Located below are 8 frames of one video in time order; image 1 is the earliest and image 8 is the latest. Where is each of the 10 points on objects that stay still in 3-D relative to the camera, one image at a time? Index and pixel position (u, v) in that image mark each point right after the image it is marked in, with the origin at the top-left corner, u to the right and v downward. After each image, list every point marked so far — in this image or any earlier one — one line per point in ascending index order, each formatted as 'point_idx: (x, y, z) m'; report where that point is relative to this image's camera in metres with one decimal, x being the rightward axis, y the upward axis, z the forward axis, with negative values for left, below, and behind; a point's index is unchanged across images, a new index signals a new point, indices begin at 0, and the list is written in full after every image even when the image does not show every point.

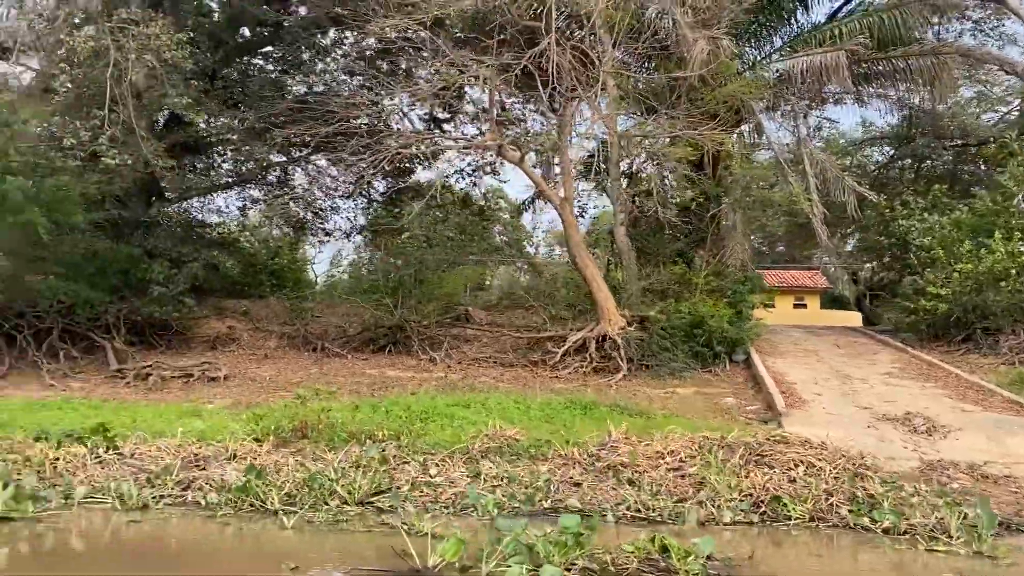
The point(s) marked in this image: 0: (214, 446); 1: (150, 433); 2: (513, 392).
0: (-2.2, -1.2, +6.4) m
1: (-2.7, -1.1, +6.6) m
2: (0.0, -1.1, +9.4) m
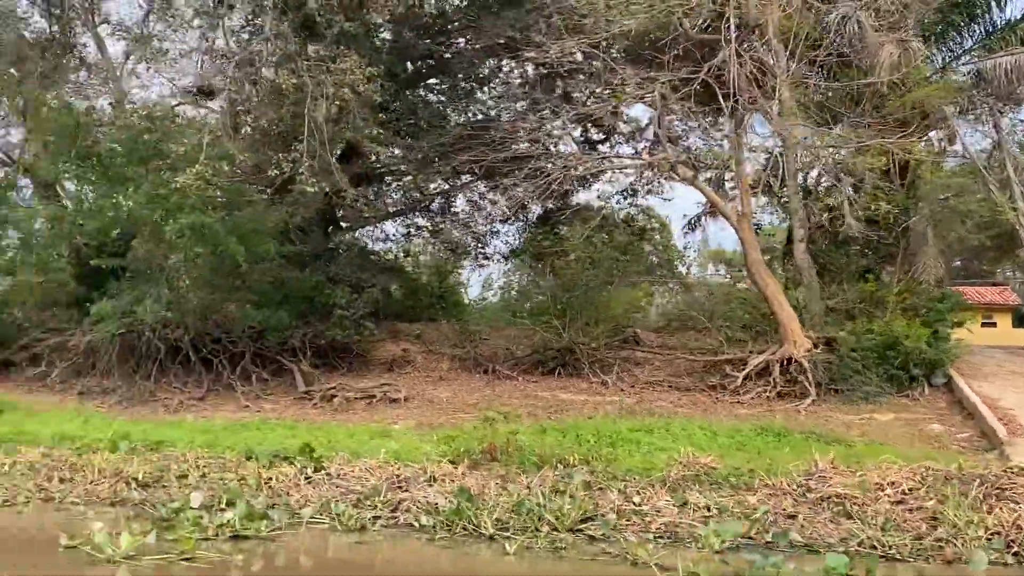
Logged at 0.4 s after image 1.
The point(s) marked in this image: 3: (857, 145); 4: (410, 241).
0: (-0.7, -1.3, +6.5) m
1: (-1.3, -1.3, +6.8) m
2: (+1.9, -1.3, +9.1) m
3: (+4.0, +1.7, +10.2) m
4: (-1.8, +0.8, +14.2) m
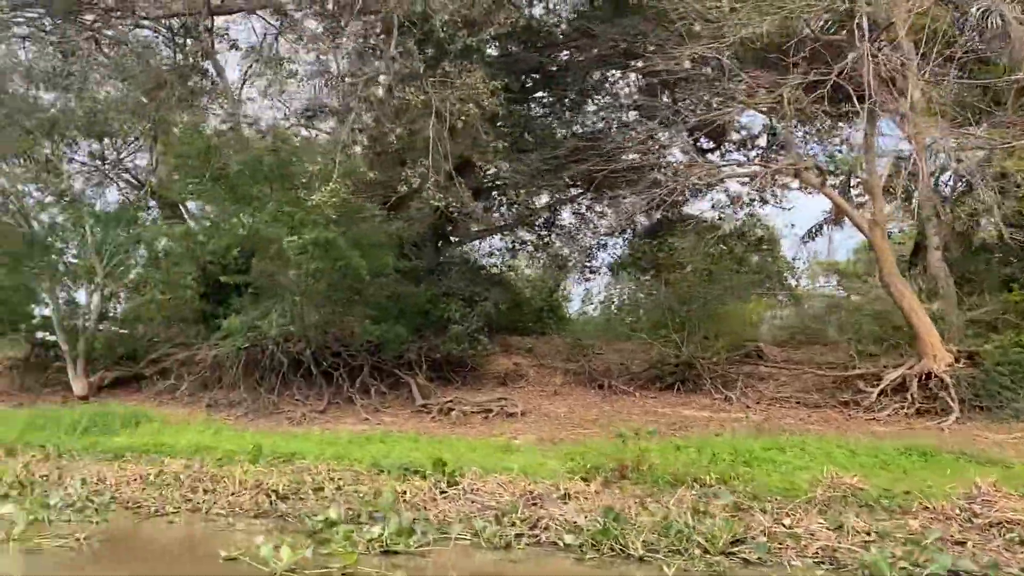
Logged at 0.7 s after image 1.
0: (+0.2, -1.4, +6.4) m
1: (-0.2, -1.4, +6.7) m
2: (+3.2, -1.4, +8.7) m
3: (+5.3, +1.6, +9.5) m
4: (0.0, +0.5, +14.2) m
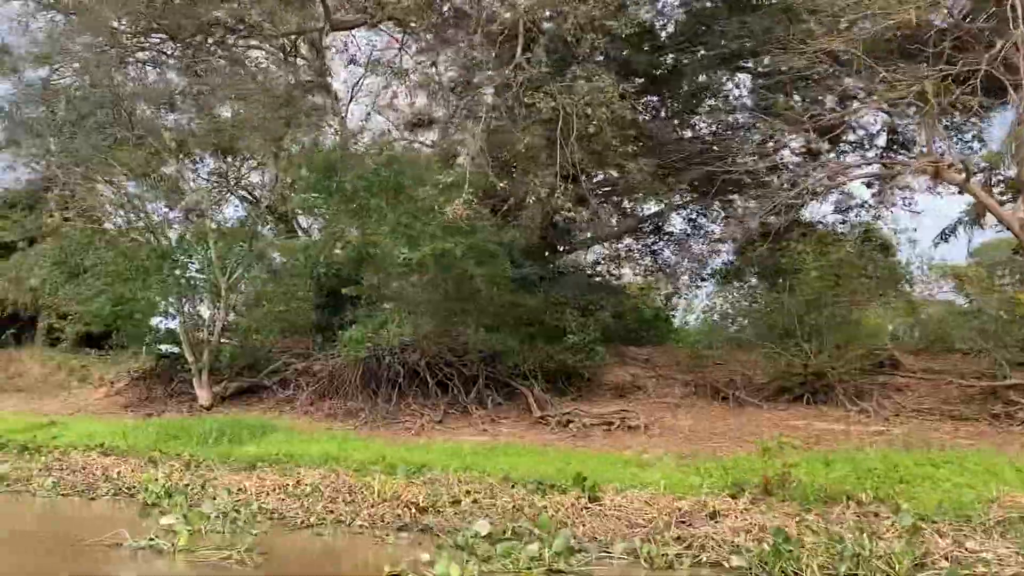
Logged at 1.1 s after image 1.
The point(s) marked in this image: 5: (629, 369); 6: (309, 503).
0: (+1.2, -1.5, +6.1) m
1: (+0.8, -1.5, +6.5) m
2: (+4.4, -1.5, +8.1) m
3: (+6.6, +1.5, +8.8) m
4: (+1.8, +0.4, +13.9) m
5: (+1.8, -1.2, +13.0) m
6: (-1.4, -1.5, +6.0) m
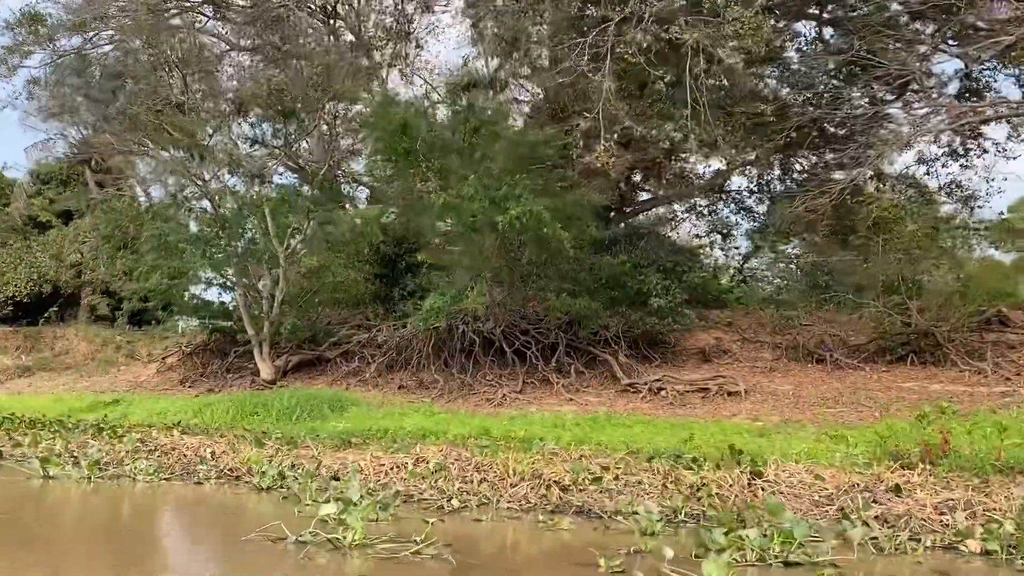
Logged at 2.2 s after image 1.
0: (+2.2, -1.2, +5.6) m
1: (+1.8, -1.1, +6.0) m
2: (+5.4, -1.0, +7.5) m
3: (+7.5, +2.1, +8.0) m
4: (+2.9, +1.0, +13.3) m
5: (+2.9, -0.6, +12.4) m
6: (-0.5, -1.2, +5.5) m
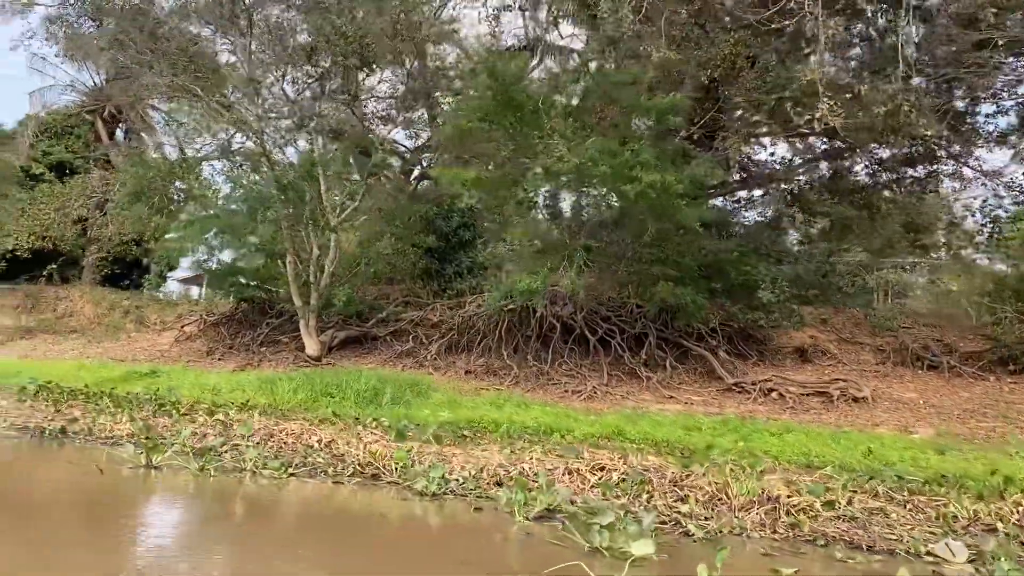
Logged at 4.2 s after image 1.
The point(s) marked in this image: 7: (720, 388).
0: (+3.4, -1.2, +4.7) m
1: (+2.9, -1.1, +5.1) m
2: (+6.5, -1.2, +6.7) m
3: (+8.8, +1.8, +7.3) m
4: (+3.9, +1.1, +12.4) m
5: (+3.9, -0.6, +11.5) m
6: (+0.7, -1.1, +4.6) m
7: (+2.3, -1.1, +9.7) m
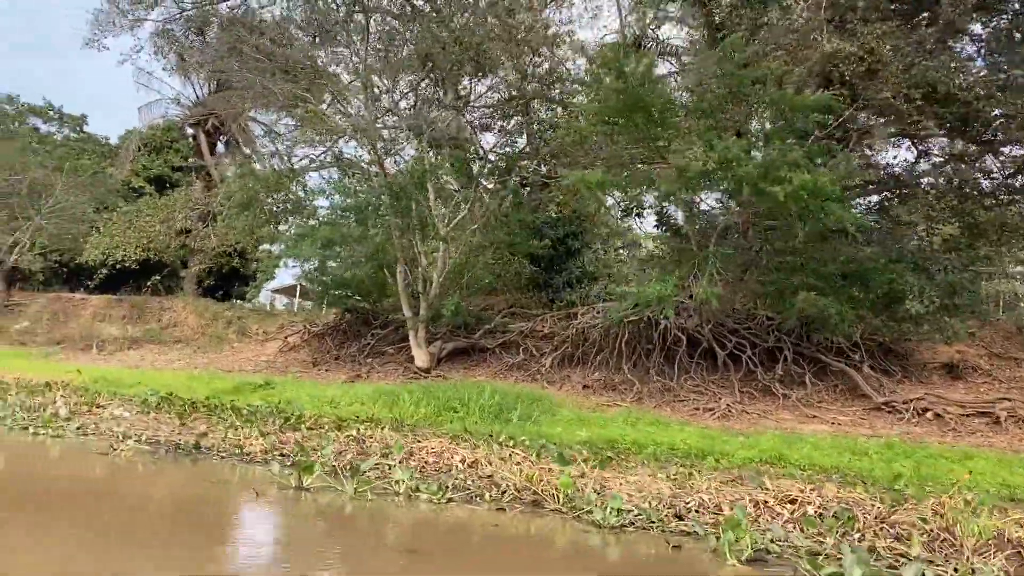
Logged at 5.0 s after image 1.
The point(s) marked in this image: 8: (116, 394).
0: (+4.3, -1.2, +3.9) m
1: (+3.9, -1.2, +4.3) m
2: (+7.5, -1.3, +5.7) m
3: (+9.9, +1.7, +6.1) m
4: (+5.4, +0.9, +11.6) m
5: (+5.3, -0.7, +10.7) m
6: (+1.6, -1.2, +4.0) m
7: (+3.6, -1.2, +9.0) m
8: (-4.4, -1.2, +9.5) m
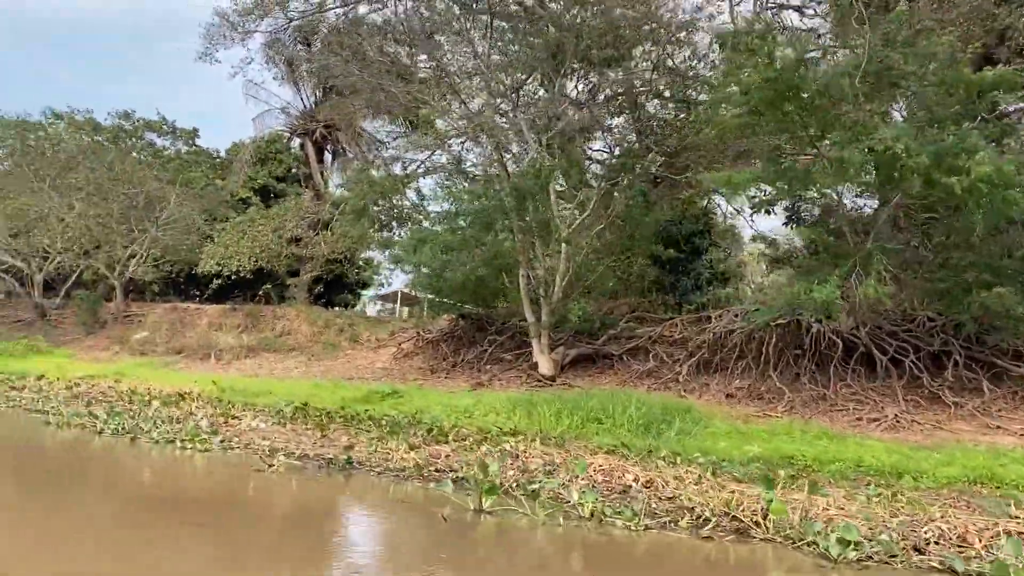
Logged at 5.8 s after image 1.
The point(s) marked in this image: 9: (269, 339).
0: (+5.2, -1.2, +3.0) m
1: (+4.8, -1.1, +3.5) m
2: (+8.6, -1.1, +4.4) m
3: (+10.9, +1.9, +4.6) m
4: (+7.1, +1.0, +10.6) m
5: (+6.9, -0.6, +9.6) m
6: (+2.6, -1.1, +3.4) m
7: (+5.0, -1.2, +8.1) m
8: (-2.9, -1.3, +9.4) m
9: (-4.8, -1.0, +17.0) m
